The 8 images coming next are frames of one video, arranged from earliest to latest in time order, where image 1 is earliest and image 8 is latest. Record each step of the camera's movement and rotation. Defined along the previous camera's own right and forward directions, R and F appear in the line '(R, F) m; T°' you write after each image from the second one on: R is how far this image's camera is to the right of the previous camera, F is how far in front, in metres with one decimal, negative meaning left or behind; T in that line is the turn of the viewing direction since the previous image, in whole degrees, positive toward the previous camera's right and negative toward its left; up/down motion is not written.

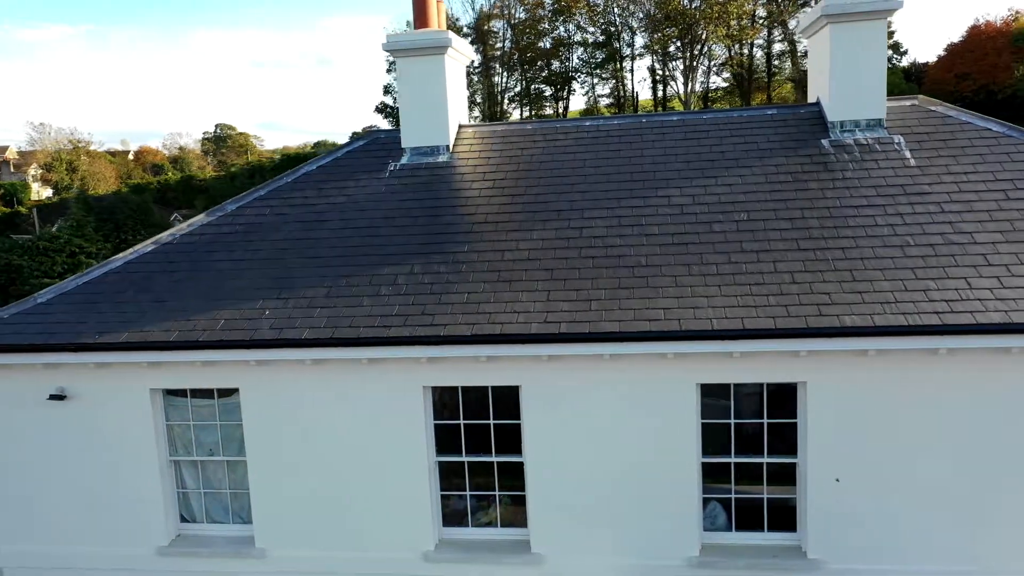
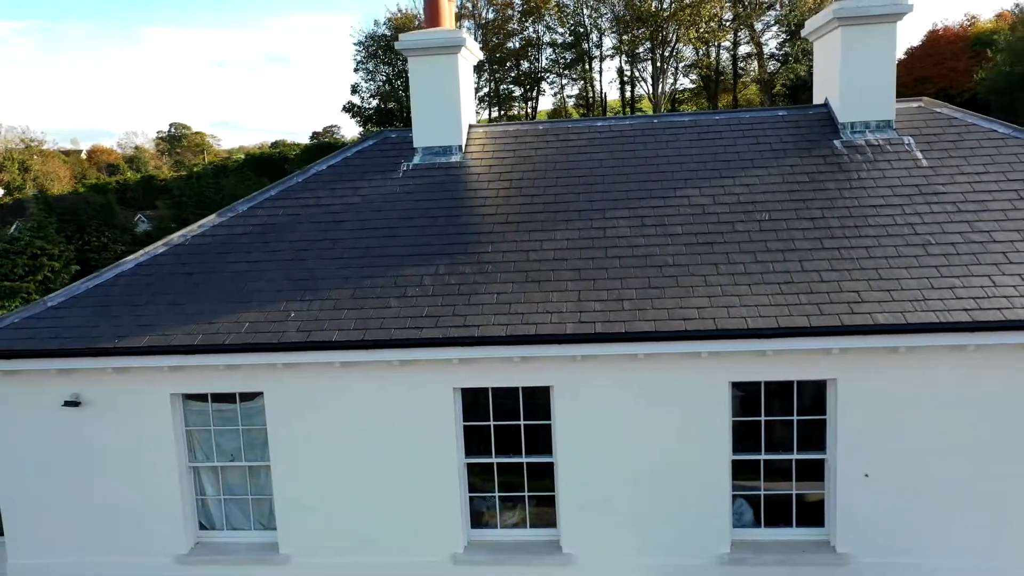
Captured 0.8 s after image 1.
(-0.5, 0.0) m; +2°
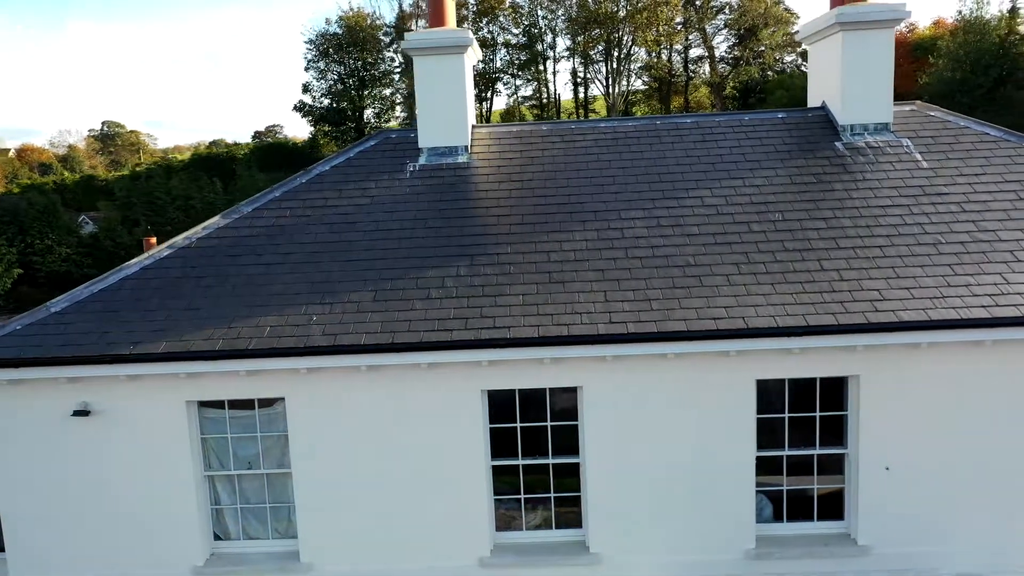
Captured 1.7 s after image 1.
(-0.6, 0.0) m; +3°
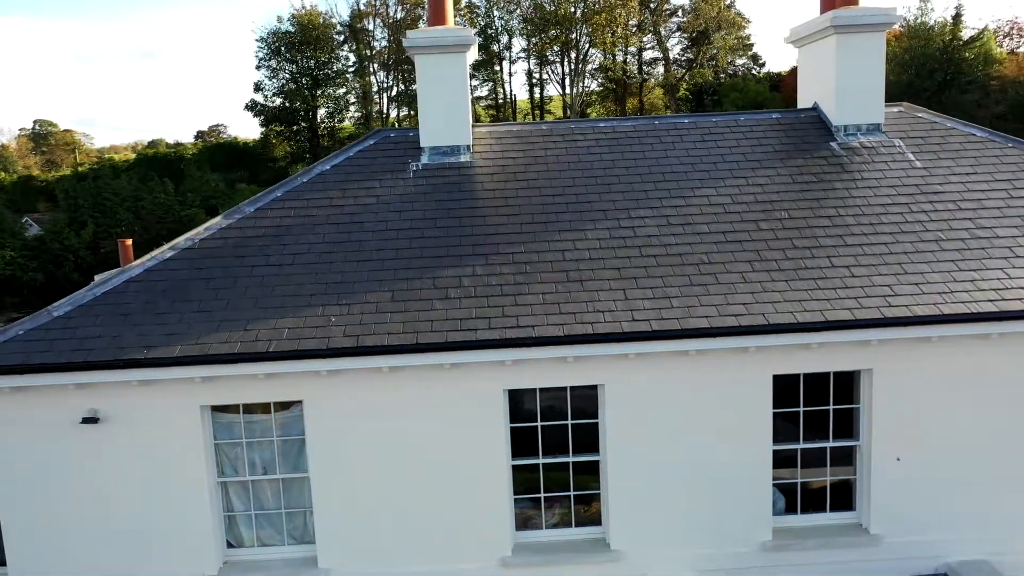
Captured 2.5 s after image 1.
(-0.5, 0.0) m; +3°
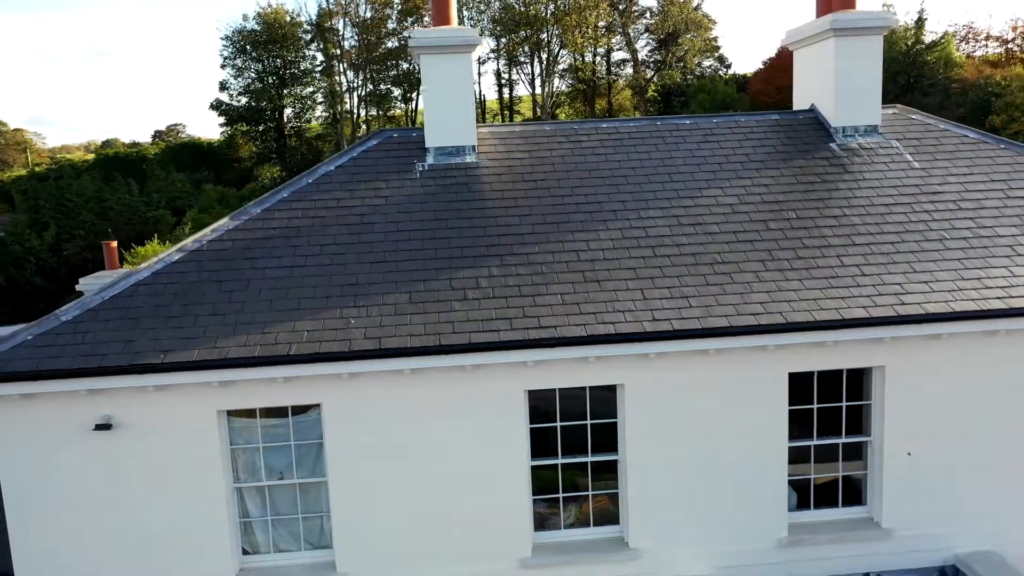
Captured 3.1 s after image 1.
(-0.4, 0.0) m; +2°
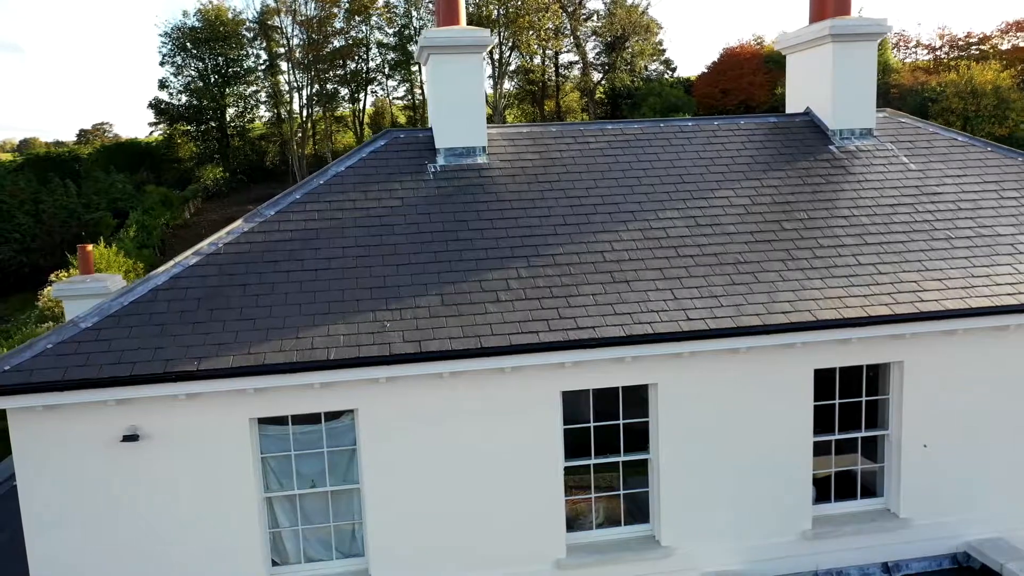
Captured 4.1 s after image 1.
(-0.7, 0.0) m; +4°
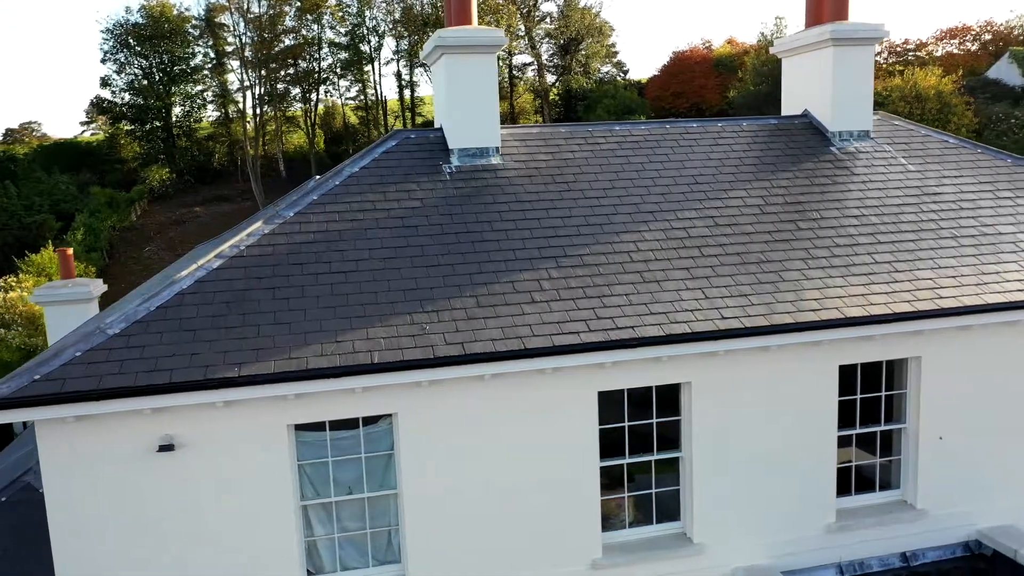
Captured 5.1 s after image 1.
(-0.7, 0.0) m; +3°
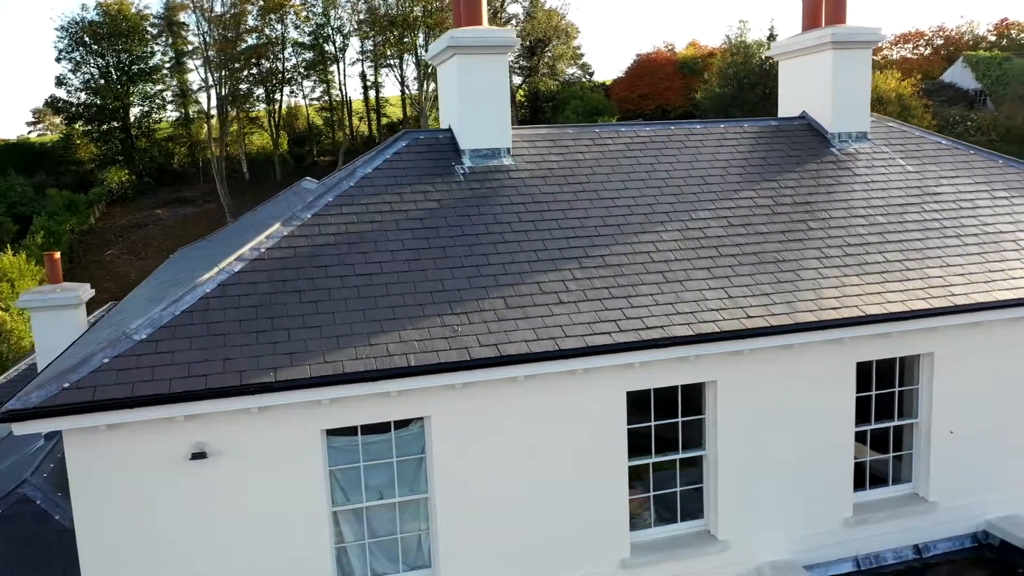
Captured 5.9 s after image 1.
(-0.5, 0.0) m; +2°
